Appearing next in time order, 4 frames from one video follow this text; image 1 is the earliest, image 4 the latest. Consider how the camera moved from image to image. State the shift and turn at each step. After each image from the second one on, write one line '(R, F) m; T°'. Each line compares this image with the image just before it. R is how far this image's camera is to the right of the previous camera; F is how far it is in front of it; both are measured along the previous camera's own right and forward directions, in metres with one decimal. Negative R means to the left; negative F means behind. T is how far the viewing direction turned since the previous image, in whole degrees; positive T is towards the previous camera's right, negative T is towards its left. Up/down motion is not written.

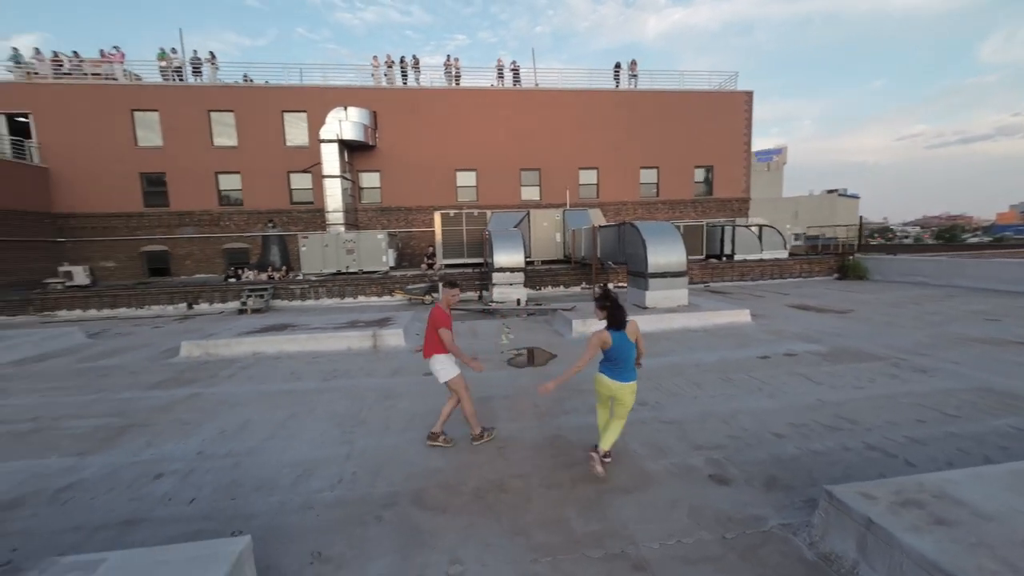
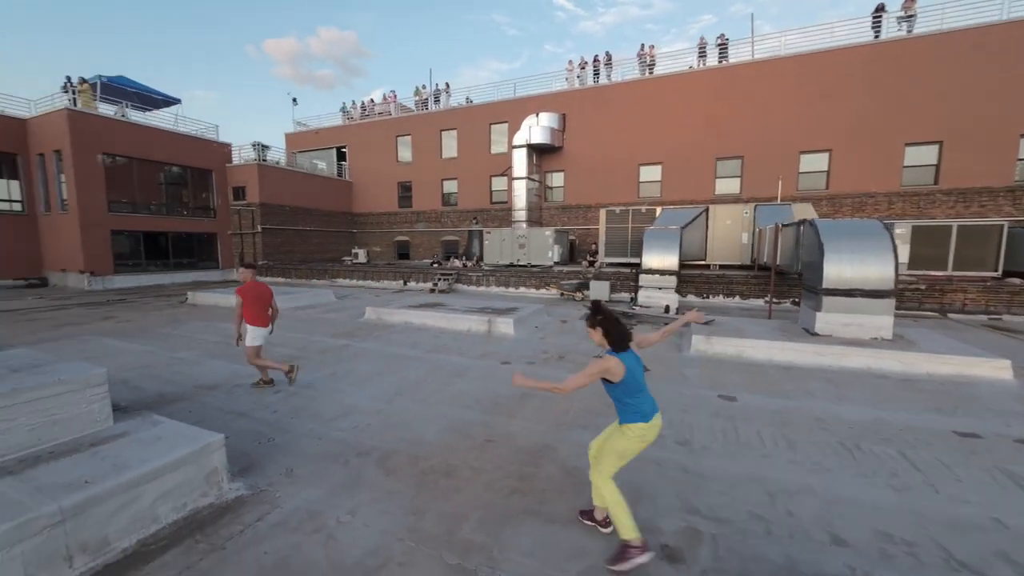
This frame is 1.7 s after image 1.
(+2.0, +0.6) m; -30°
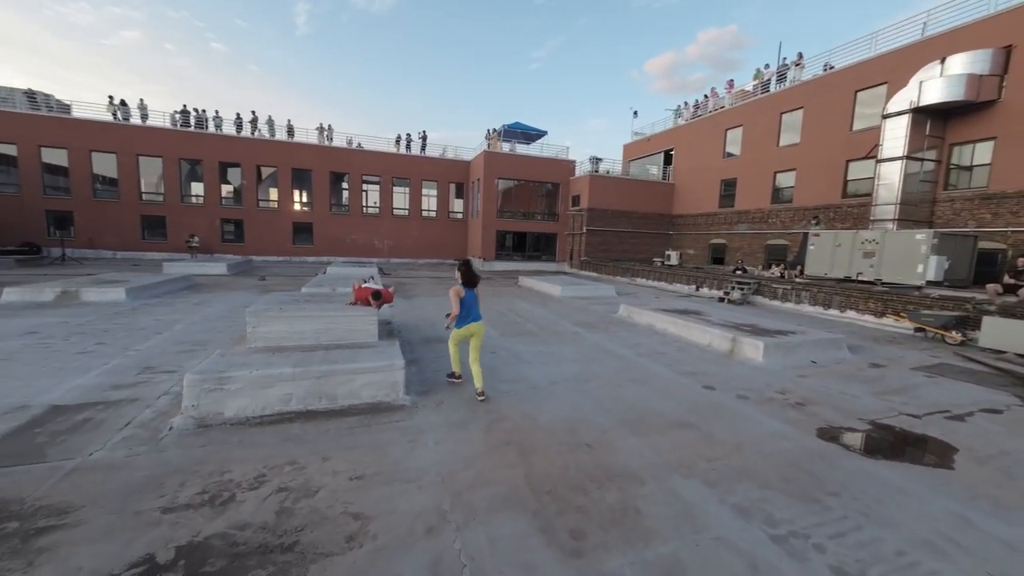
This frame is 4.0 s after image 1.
(+1.9, +0.8) m; -46°
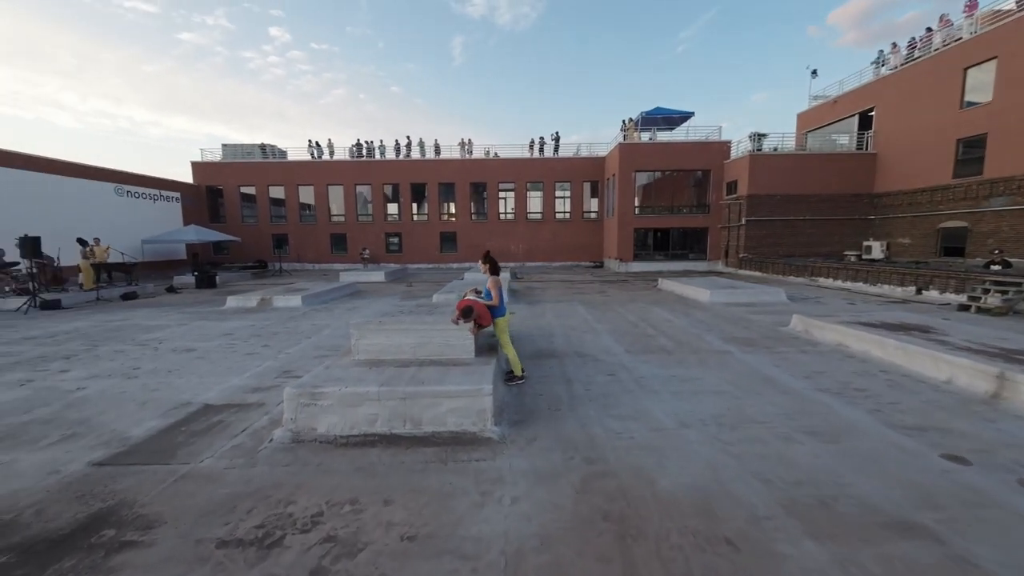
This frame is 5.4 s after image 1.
(+0.3, +1.0) m; -20°
